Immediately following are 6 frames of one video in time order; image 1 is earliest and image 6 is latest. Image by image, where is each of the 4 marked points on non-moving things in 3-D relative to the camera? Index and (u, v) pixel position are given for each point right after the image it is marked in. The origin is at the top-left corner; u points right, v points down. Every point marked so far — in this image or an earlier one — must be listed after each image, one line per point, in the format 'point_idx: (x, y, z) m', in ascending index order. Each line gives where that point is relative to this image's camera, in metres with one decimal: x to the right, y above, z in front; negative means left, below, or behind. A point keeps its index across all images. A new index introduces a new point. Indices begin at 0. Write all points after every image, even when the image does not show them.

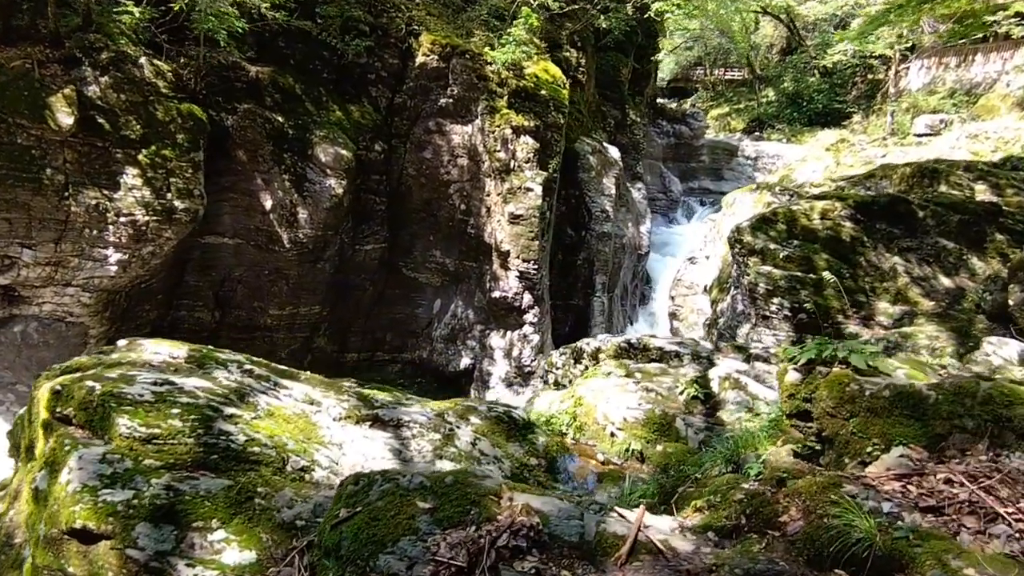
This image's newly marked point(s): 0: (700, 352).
0: (+1.6, -0.6, +5.1) m
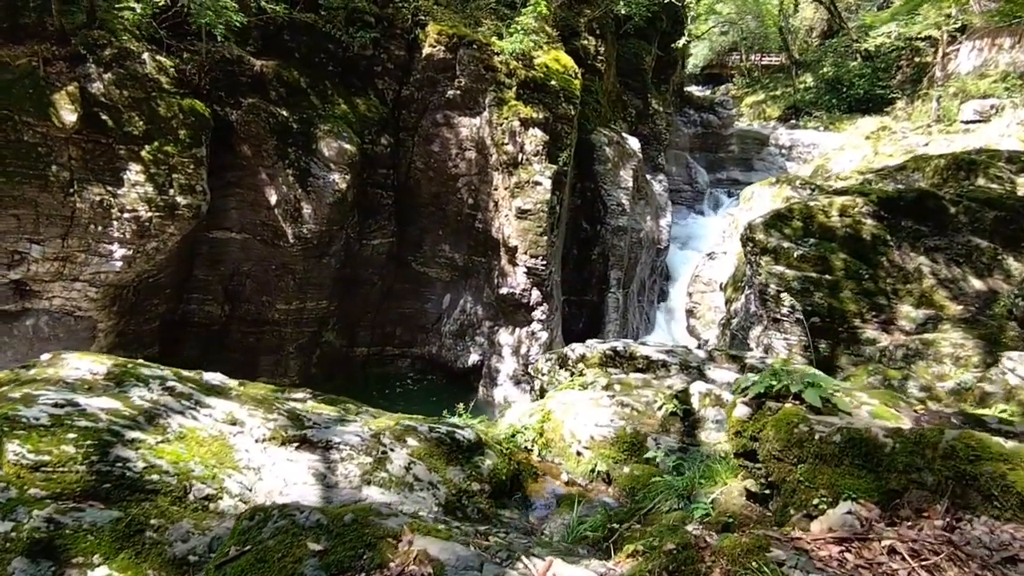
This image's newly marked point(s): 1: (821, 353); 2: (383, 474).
0: (+1.4, -0.6, +4.8) m
1: (+3.5, -0.7, +6.9) m
2: (-0.6, -0.9, +2.8) m
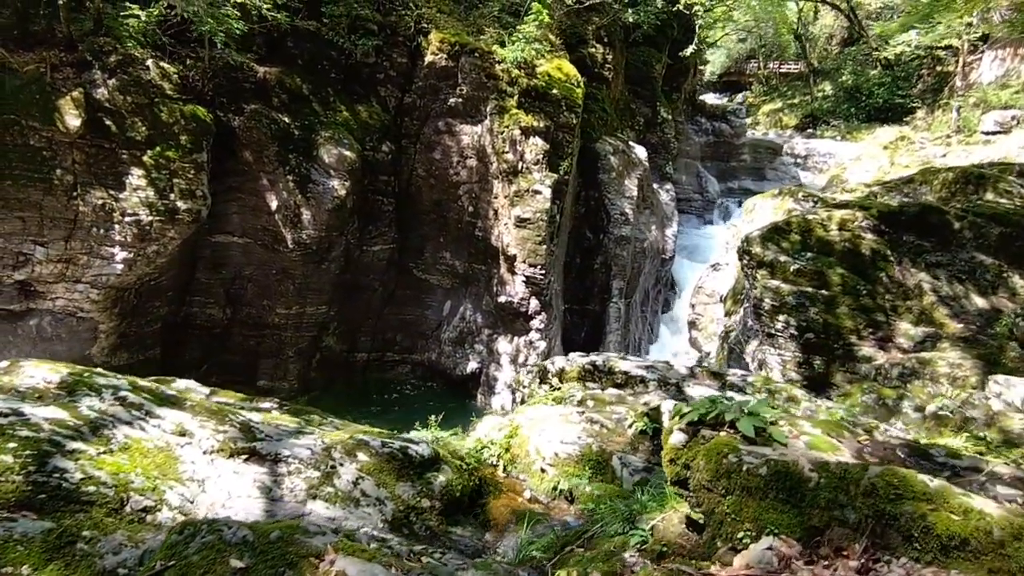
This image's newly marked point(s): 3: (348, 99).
0: (+1.2, -0.7, +4.8) m
1: (+3.4, -0.9, +6.7) m
2: (-0.8, -0.9, +2.8) m
3: (-2.6, +3.0, +9.5) m
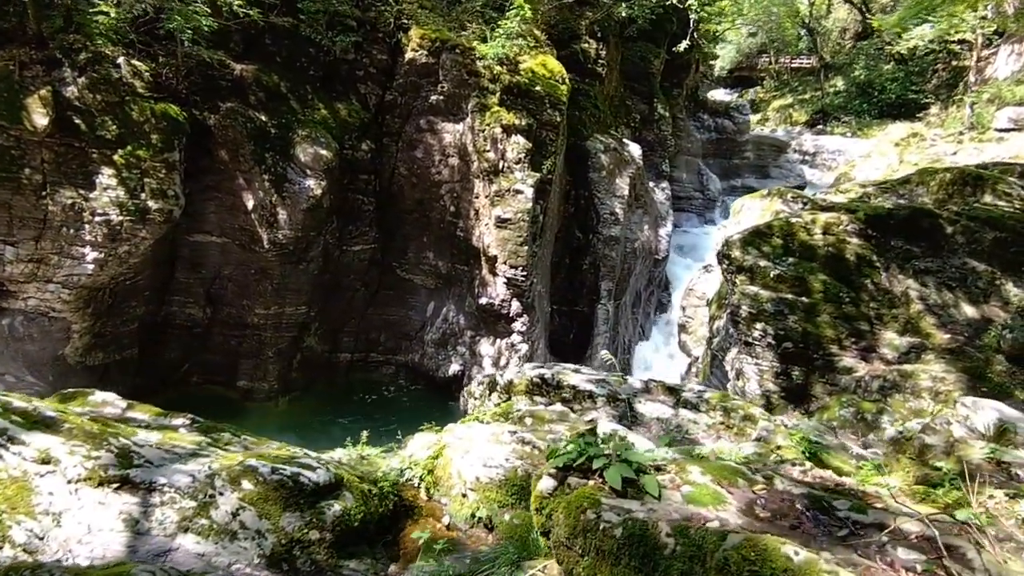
0: (+0.8, -0.8, +4.5) m
1: (+3.0, -1.0, +6.4) m
2: (-1.3, -1.0, +2.6) m
3: (-2.9, +3.0, +9.3) m
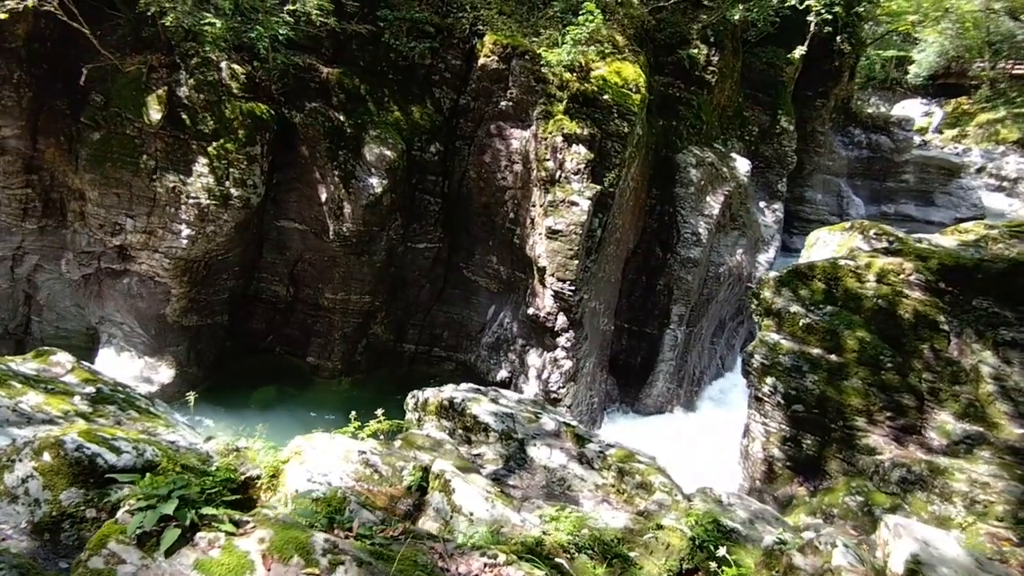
0: (0.0, -1.0, +4.2) m
1: (+2.7, -1.5, +5.5) m
2: (-2.5, -1.0, +2.9) m
3: (-1.8, +3.1, +9.8) m
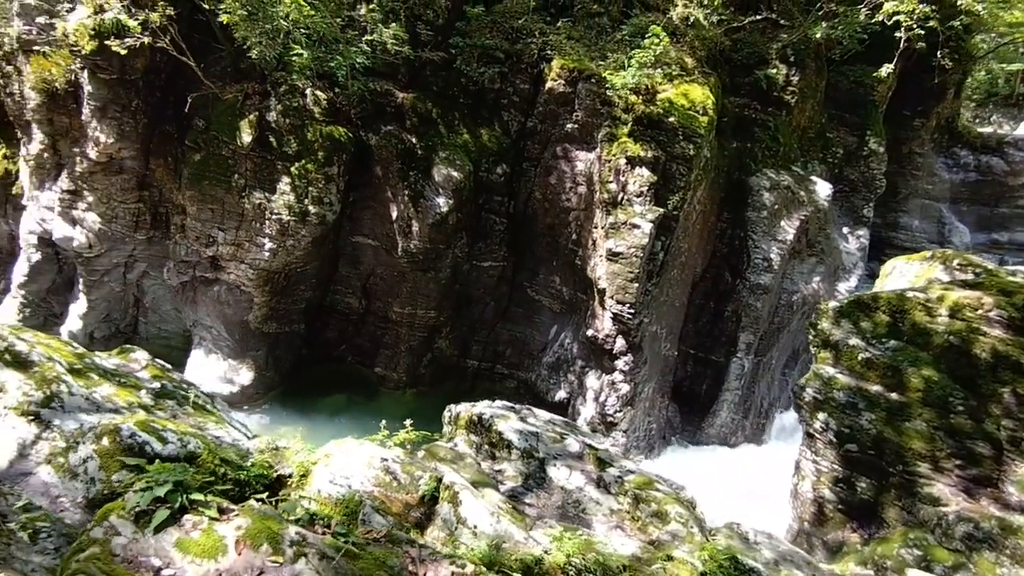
0: (+0.2, -1.2, +4.3) m
1: (+2.9, -1.8, +5.1) m
2: (-2.5, -1.0, +3.4) m
3: (-0.6, +2.8, +10.2) m
